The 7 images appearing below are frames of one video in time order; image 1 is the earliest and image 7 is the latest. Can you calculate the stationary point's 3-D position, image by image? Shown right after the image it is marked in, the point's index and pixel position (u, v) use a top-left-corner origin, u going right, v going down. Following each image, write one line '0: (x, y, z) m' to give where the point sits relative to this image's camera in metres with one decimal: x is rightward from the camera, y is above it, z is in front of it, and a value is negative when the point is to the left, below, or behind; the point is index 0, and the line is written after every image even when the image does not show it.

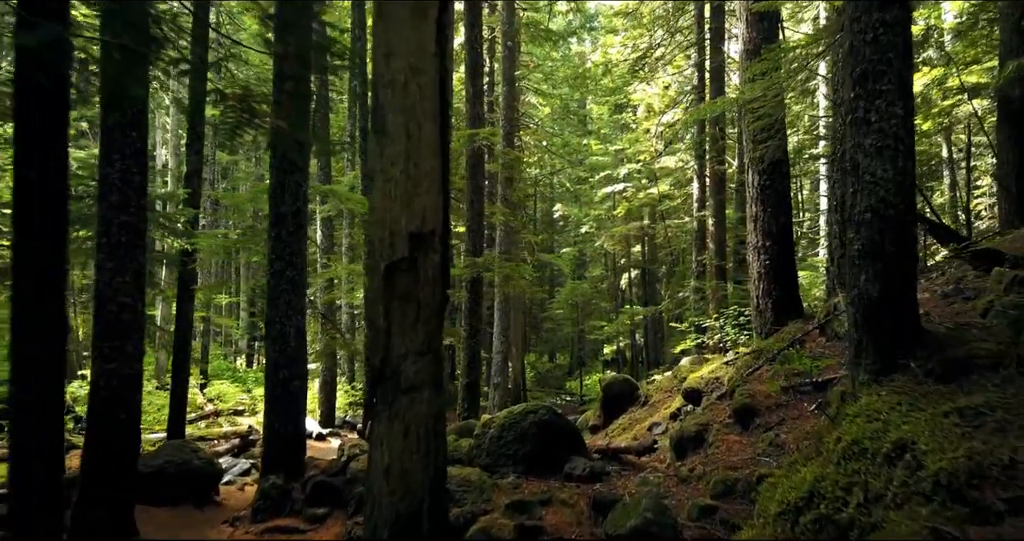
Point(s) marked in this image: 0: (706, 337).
0: (+4.4, -1.6, +14.6) m
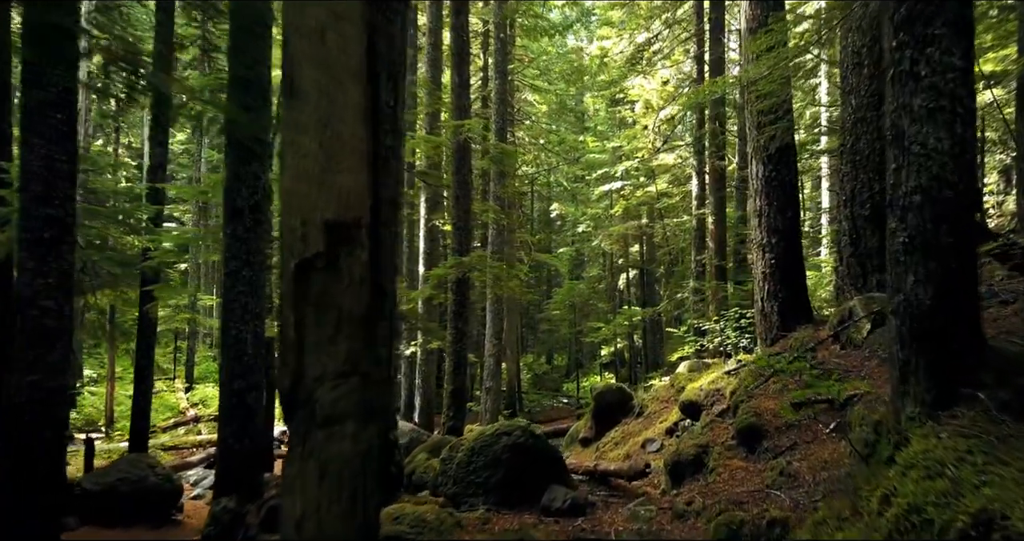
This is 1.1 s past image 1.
0: (+4.2, -1.6, +13.9) m
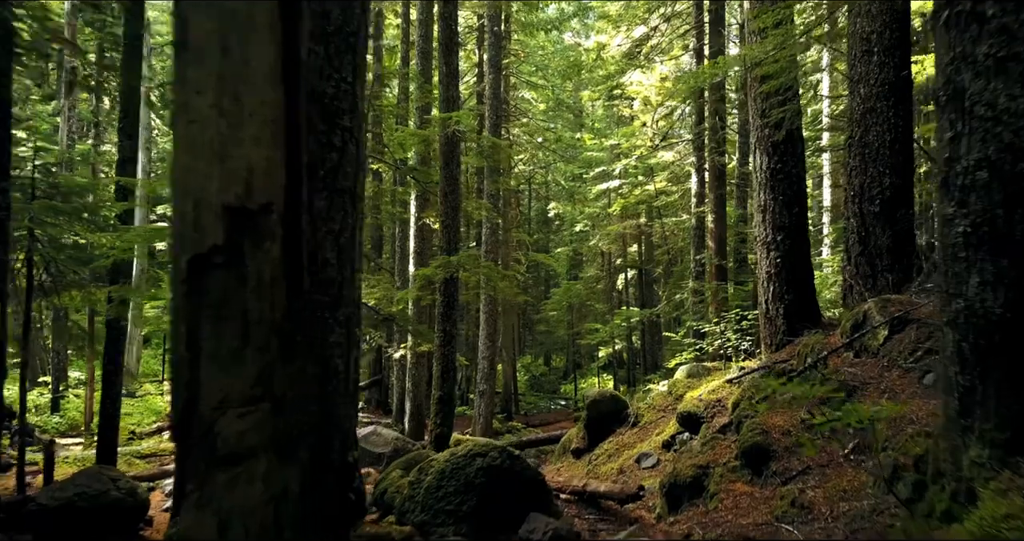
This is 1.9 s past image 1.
0: (+4.1, -1.5, +13.4) m
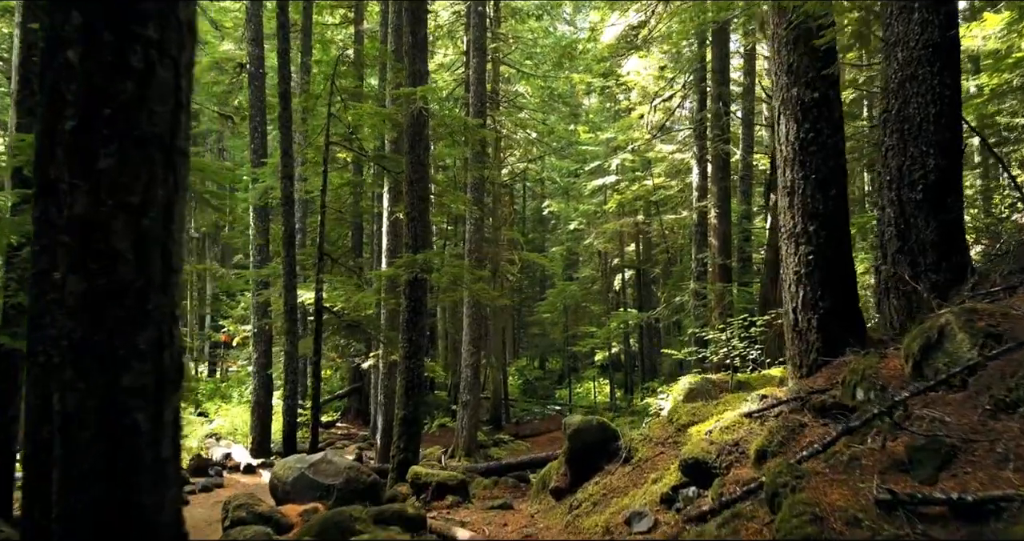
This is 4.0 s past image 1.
0: (+3.7, -1.5, +12.1) m
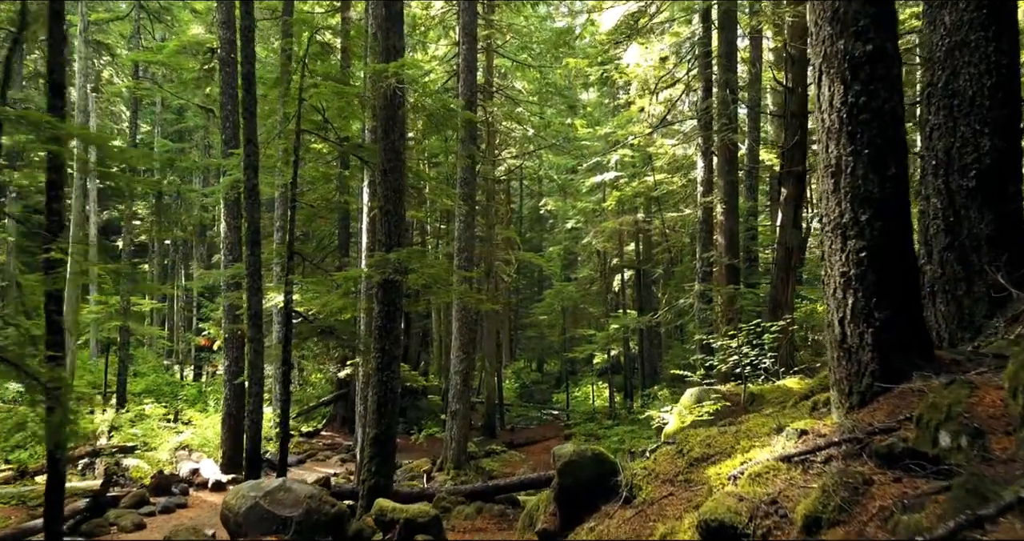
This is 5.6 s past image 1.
0: (+3.5, -1.6, +11.1) m
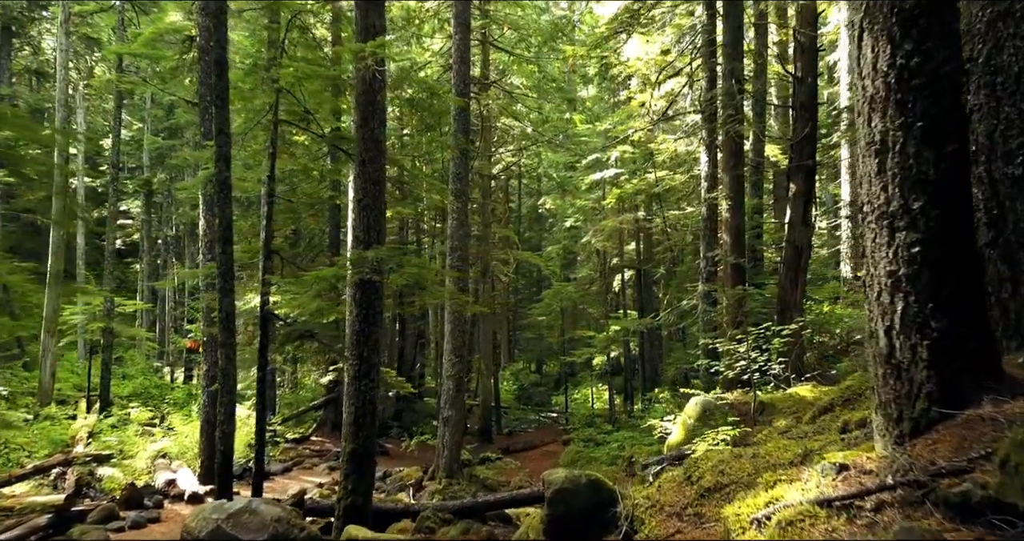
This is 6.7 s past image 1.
0: (+3.4, -1.5, +10.4) m
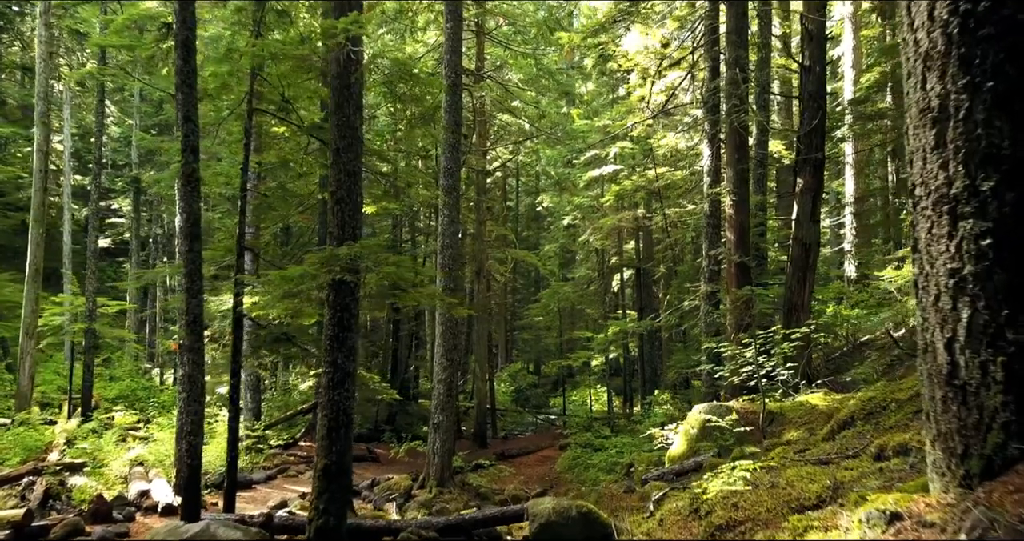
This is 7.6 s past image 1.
0: (+3.3, -1.5, +9.8) m
